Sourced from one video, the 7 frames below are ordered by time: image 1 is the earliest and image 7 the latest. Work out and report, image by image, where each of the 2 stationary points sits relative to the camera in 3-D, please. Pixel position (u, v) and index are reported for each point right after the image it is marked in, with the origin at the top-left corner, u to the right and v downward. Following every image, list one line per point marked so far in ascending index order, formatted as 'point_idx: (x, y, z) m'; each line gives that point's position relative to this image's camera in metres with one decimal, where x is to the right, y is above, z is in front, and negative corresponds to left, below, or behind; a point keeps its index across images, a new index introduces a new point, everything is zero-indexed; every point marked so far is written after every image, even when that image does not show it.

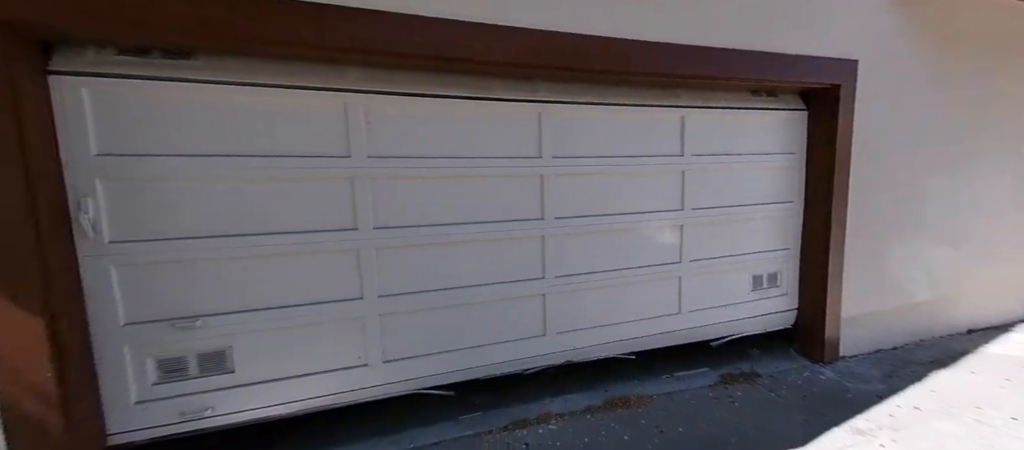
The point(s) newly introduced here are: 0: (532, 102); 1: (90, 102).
0: (+0.1, +0.8, +2.5) m
1: (-1.8, +0.7, +1.8) m
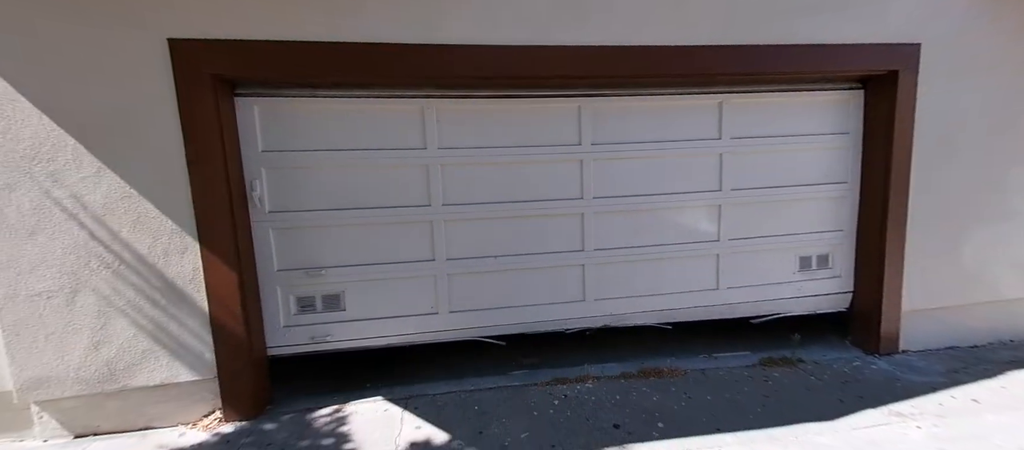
0: (+0.4, +0.9, +3.0) m
1: (-1.6, +0.8, +2.7) m
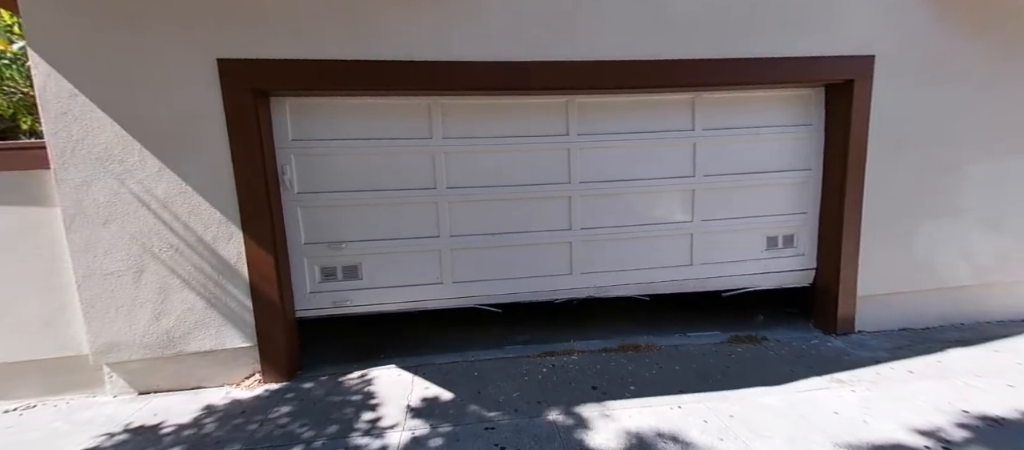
0: (+0.4, +1.0, +3.4) m
1: (-1.6, +0.9, +3.2) m
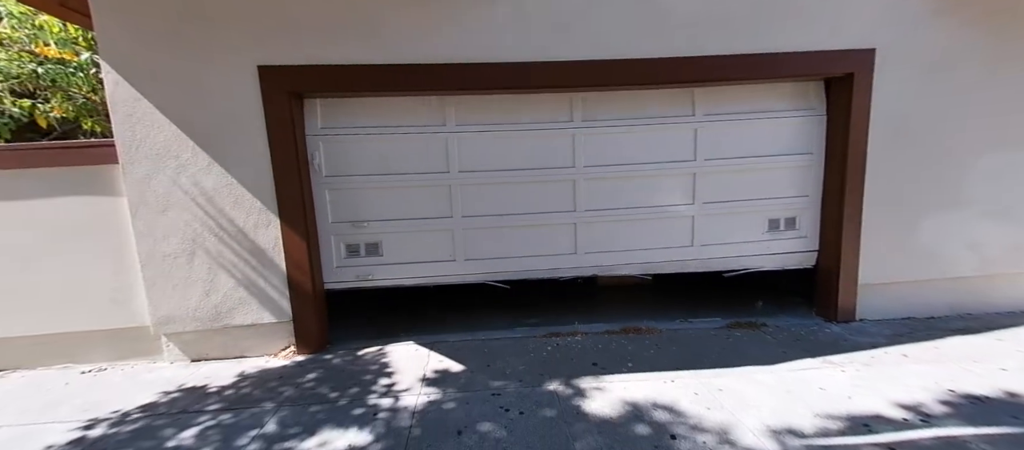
0: (+0.5, +1.1, +3.7) m
1: (-1.6, +1.0, +3.5) m
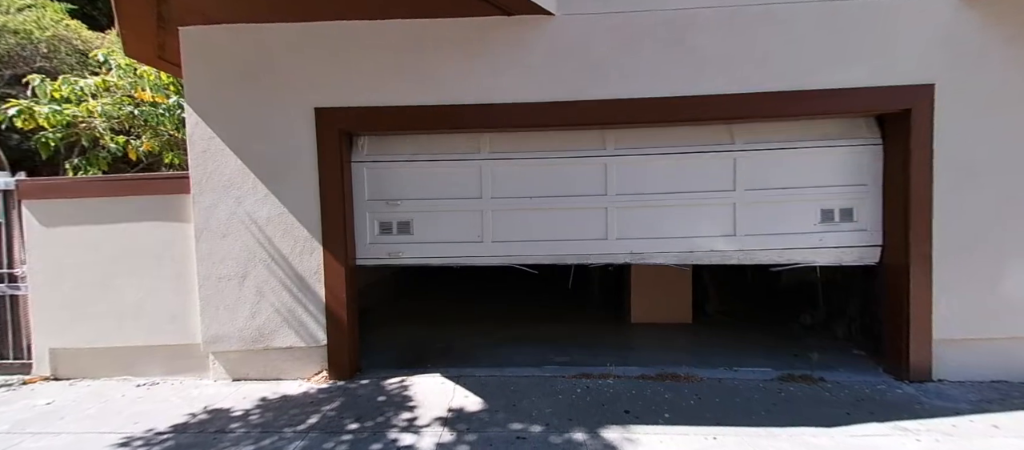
0: (+0.8, +0.7, +3.7) m
1: (-1.3, +0.7, +3.8) m
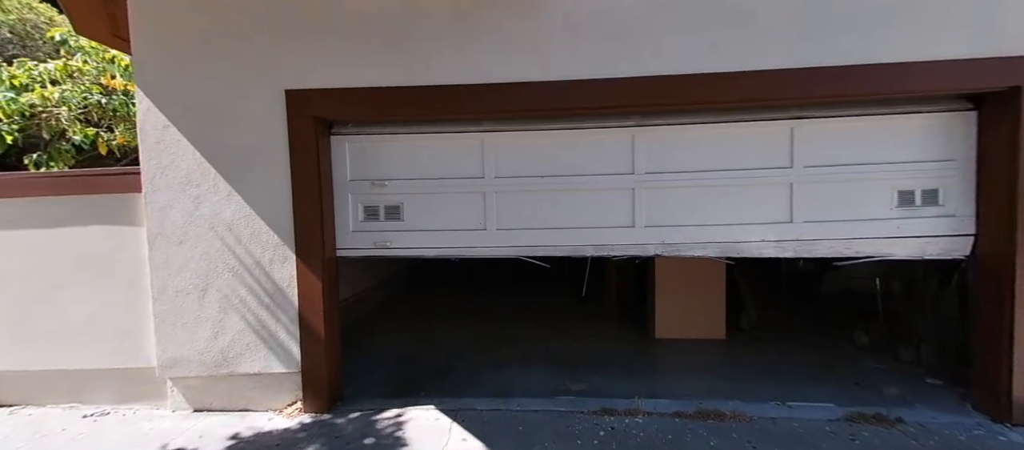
0: (+0.8, +0.7, +3.1) m
1: (-1.2, +0.7, +3.2) m
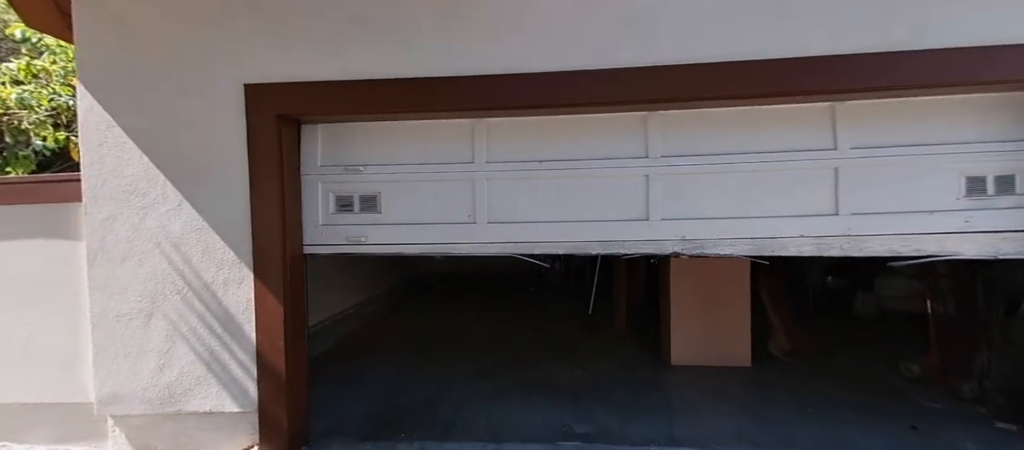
0: (+0.8, +0.6, +2.6) m
1: (-1.3, +0.6, +2.8) m
